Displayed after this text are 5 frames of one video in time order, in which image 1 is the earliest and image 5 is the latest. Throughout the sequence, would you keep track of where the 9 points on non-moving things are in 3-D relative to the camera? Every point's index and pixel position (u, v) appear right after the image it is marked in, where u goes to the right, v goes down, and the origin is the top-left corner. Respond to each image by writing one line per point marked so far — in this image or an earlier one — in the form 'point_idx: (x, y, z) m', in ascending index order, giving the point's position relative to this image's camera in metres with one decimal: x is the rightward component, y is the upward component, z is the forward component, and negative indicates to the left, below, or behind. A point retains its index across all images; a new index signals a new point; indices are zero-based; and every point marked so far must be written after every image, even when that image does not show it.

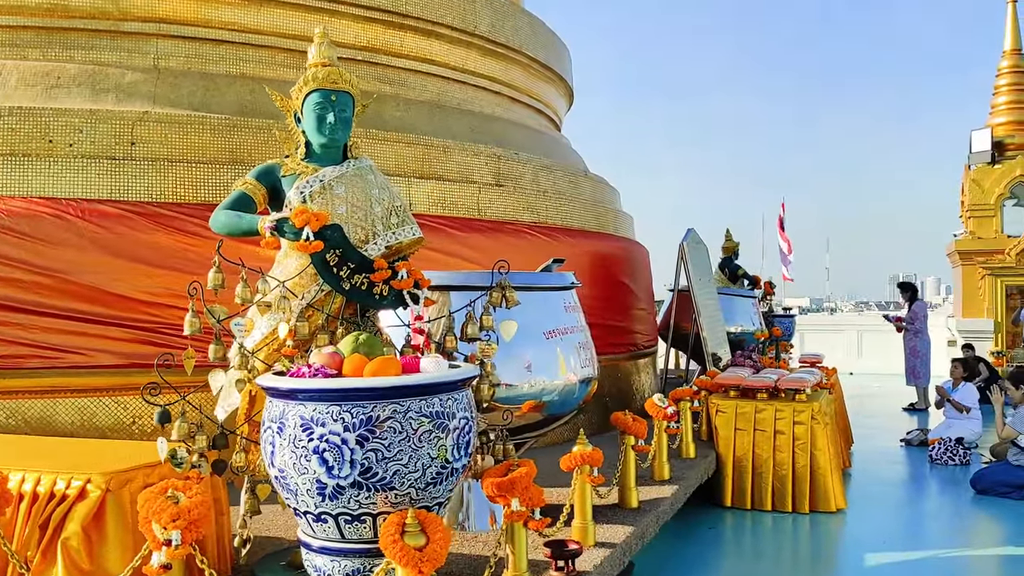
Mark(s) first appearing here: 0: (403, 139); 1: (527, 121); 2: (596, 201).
0: (-0.7, +1.0, +4.5) m
1: (+0.1, +1.4, +6.0) m
2: (+0.7, +0.7, +5.9) m
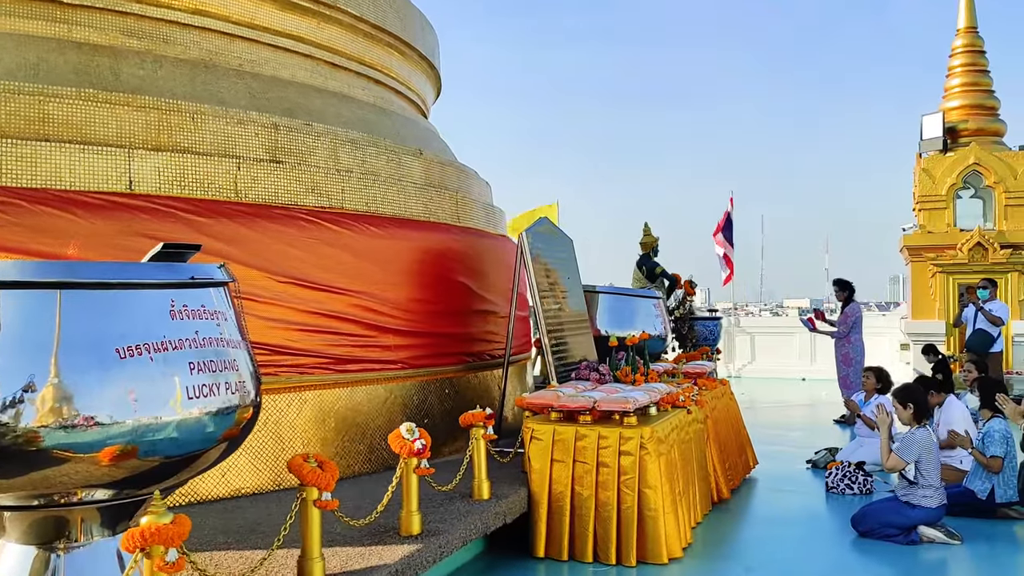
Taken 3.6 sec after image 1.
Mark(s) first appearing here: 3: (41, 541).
0: (-2.0, +1.0, +3.6) m
1: (-1.1, +1.4, +5.1) m
2: (-0.5, +0.7, +5.0) m
3: (-1.5, -0.8, +2.2) m
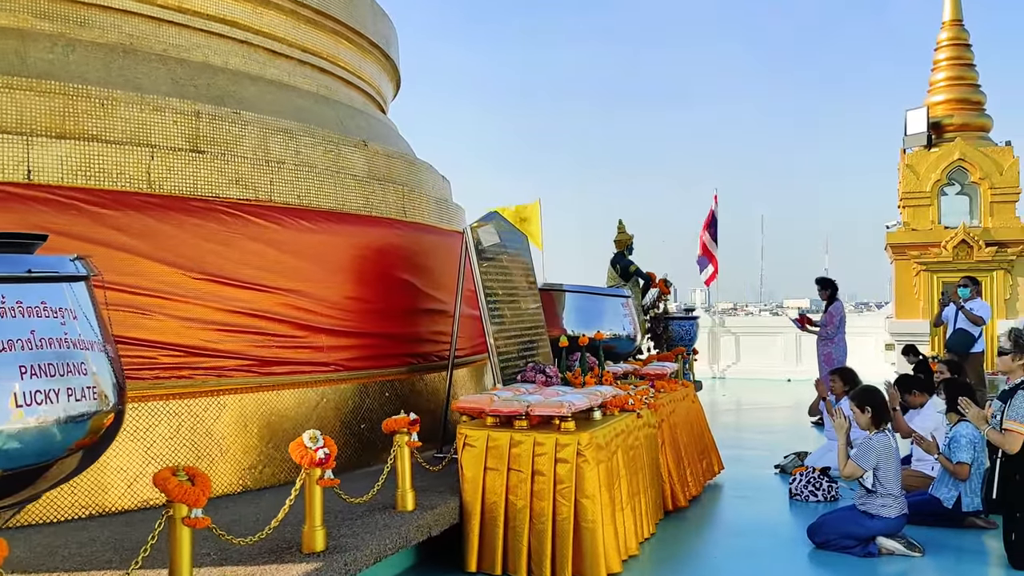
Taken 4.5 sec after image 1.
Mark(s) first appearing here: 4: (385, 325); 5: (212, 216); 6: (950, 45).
0: (-2.3, +1.0, +3.4) m
1: (-1.5, +1.4, +4.8) m
2: (-0.9, +0.7, +4.7) m
3: (-1.8, -0.8, +2.0) m
4: (-0.8, -0.2, +4.4) m
5: (-1.5, +0.4, +3.7) m
6: (+7.0, +3.8, +11.2) m
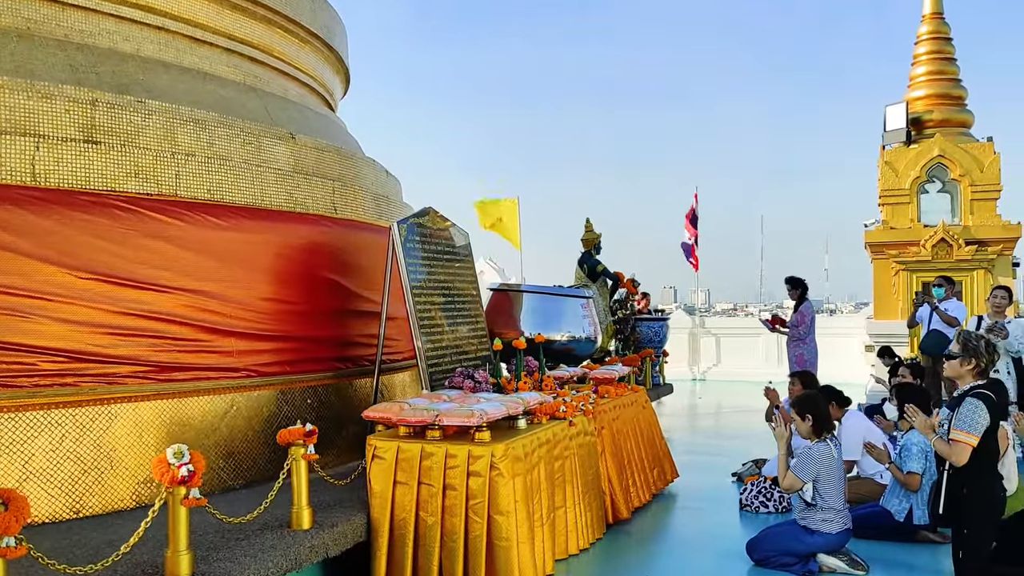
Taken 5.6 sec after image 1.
0: (-2.7, +1.0, +3.2) m
1: (-1.9, +1.4, +4.6) m
2: (-1.3, +0.7, +4.5) m
3: (-2.2, -0.8, +1.7) m
4: (-1.2, -0.2, +4.2) m
5: (-2.0, +0.4, +3.4) m
6: (+6.5, +3.8, +11.0) m
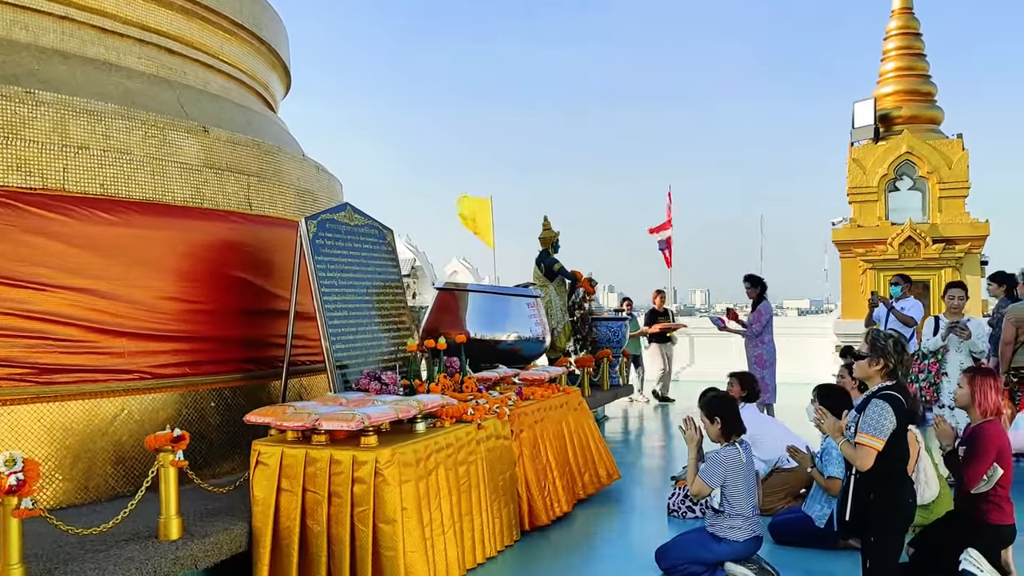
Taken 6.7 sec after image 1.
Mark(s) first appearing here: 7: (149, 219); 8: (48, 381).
0: (-3.2, +1.0, +3.0) m
1: (-2.4, +1.4, +4.4) m
2: (-1.8, +0.8, +4.3) m
3: (-2.7, -0.8, +1.6) m
4: (-1.7, -0.2, +4.0) m
5: (-2.4, +0.4, +3.3) m
6: (+6.0, +3.8, +10.8) m
7: (-2.0, +0.4, +3.8) m
8: (-2.2, -0.4, +3.4) m
